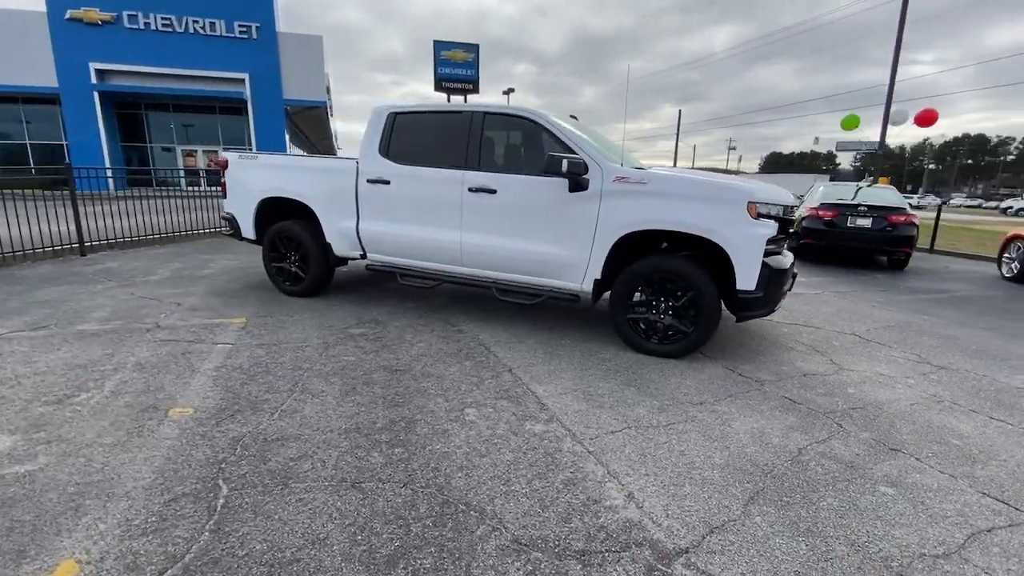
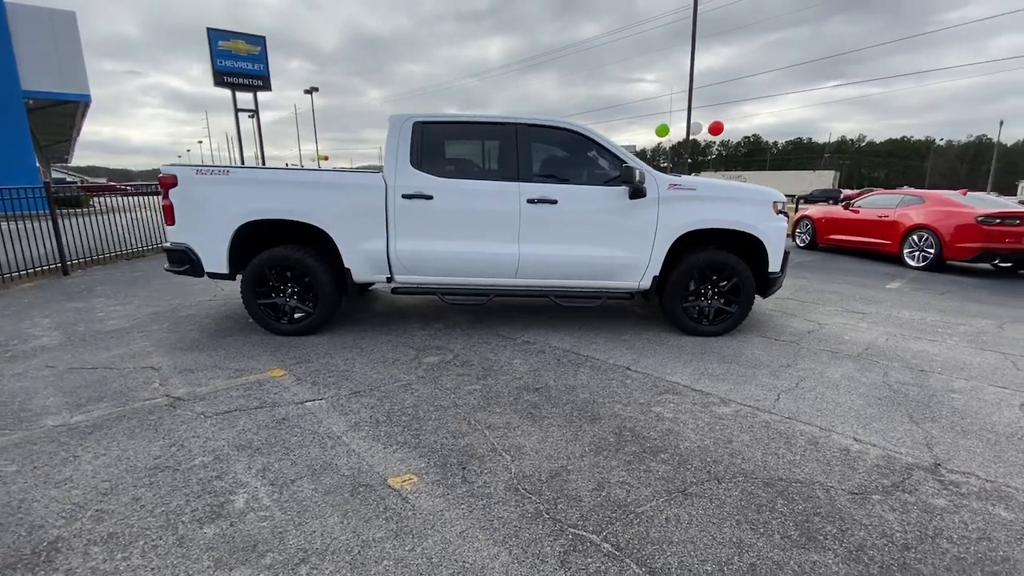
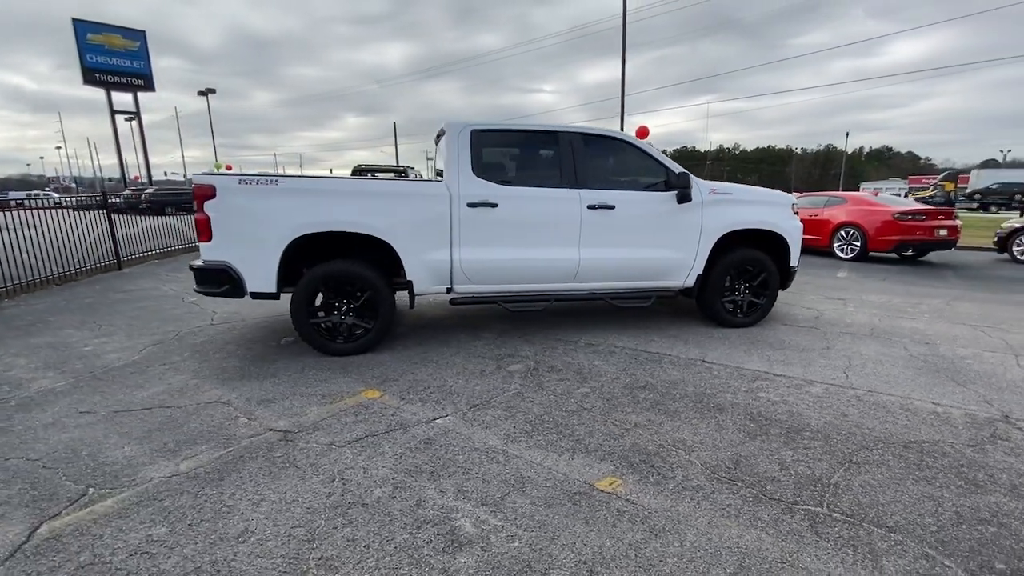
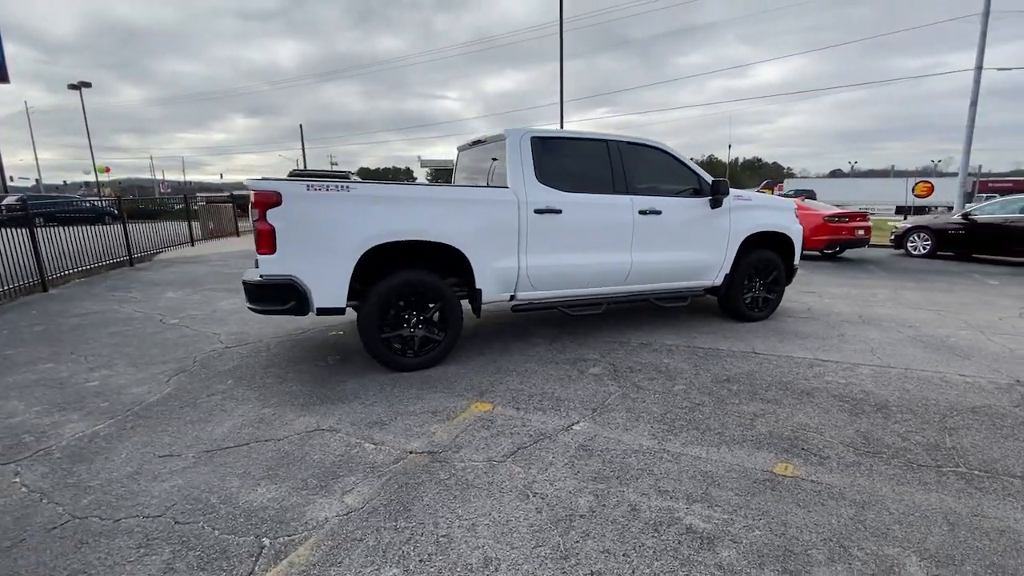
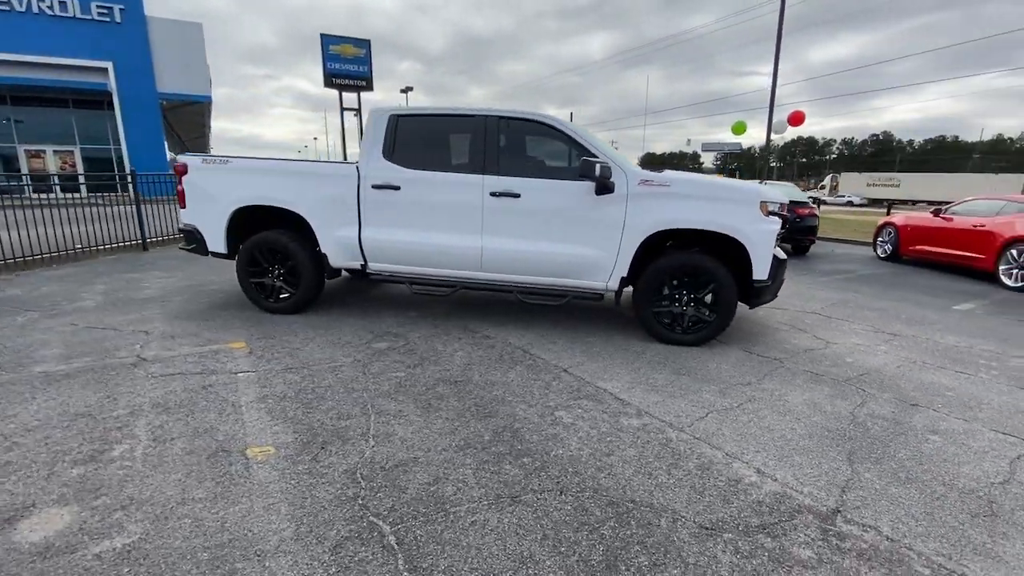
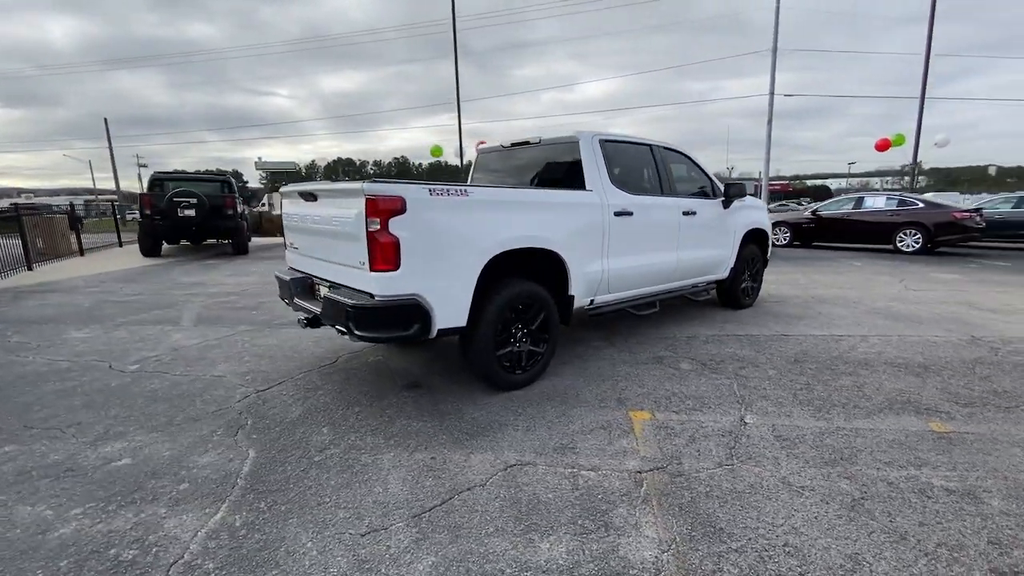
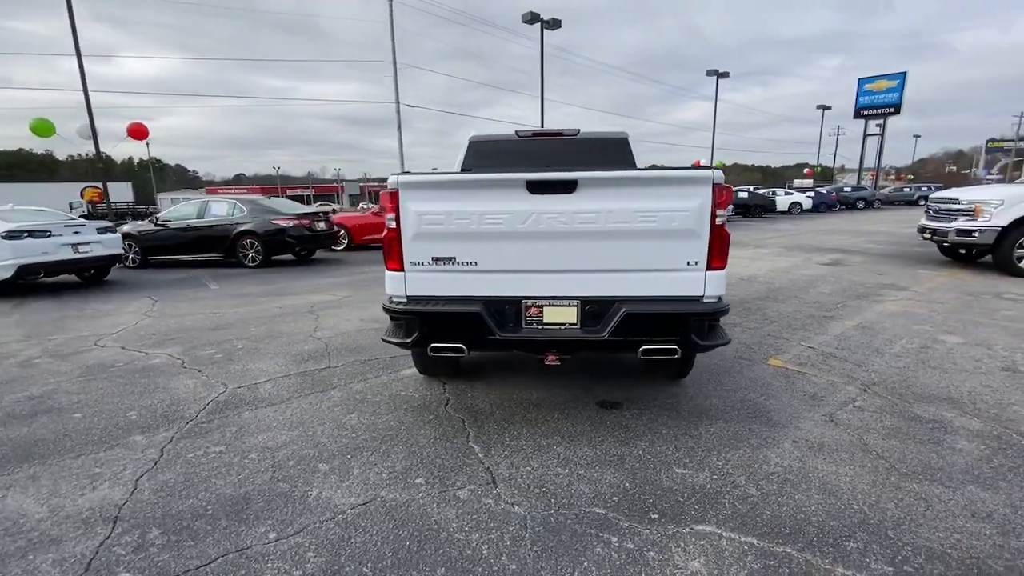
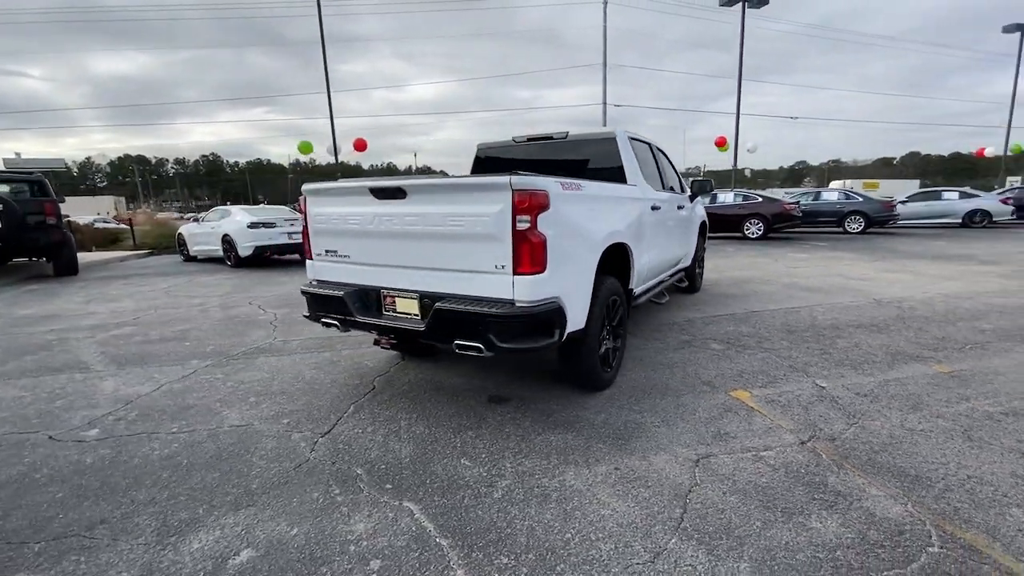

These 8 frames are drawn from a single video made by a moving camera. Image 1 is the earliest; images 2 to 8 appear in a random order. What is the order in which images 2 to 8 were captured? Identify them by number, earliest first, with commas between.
5, 2, 3, 4, 6, 8, 7
